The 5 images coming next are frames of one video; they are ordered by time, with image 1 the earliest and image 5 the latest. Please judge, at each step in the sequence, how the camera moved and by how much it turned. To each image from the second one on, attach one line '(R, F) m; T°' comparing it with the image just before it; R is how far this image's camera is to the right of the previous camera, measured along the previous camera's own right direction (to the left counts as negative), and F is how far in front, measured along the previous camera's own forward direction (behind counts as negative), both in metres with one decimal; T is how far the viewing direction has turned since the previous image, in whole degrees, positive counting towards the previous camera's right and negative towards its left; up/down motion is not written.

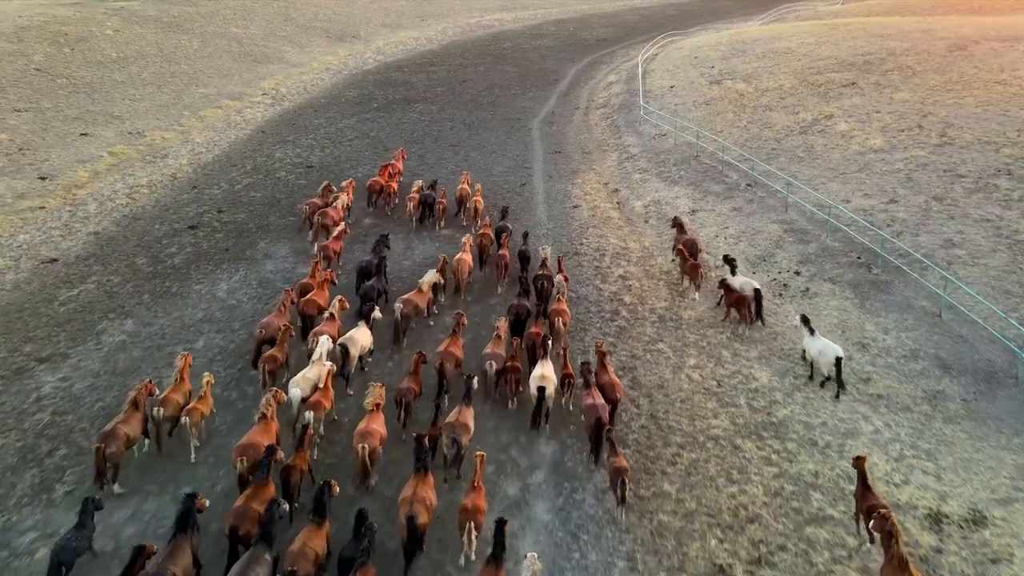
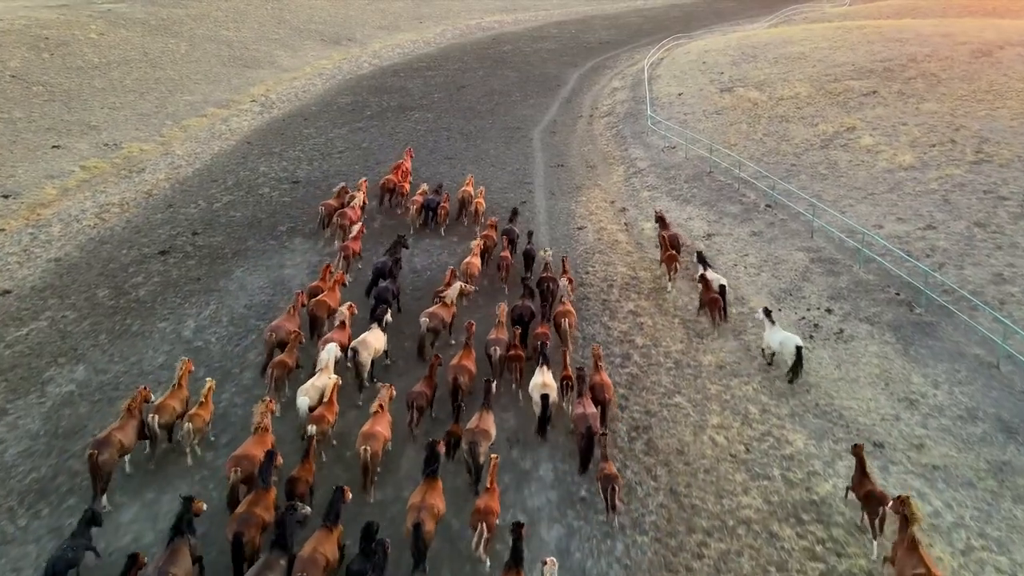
(0.0, +1.7) m; 0°
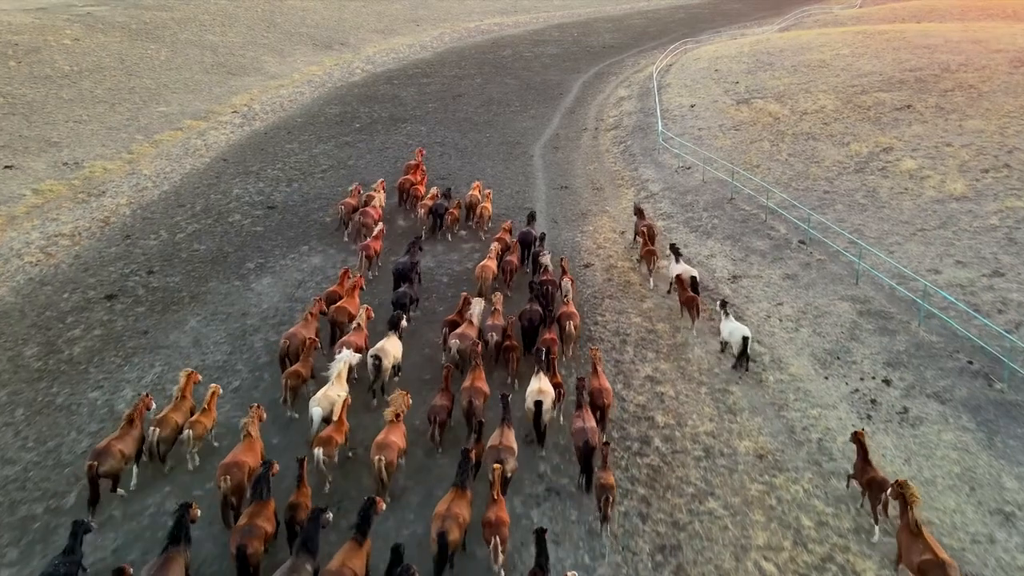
(+0.1, +2.4) m; 0°
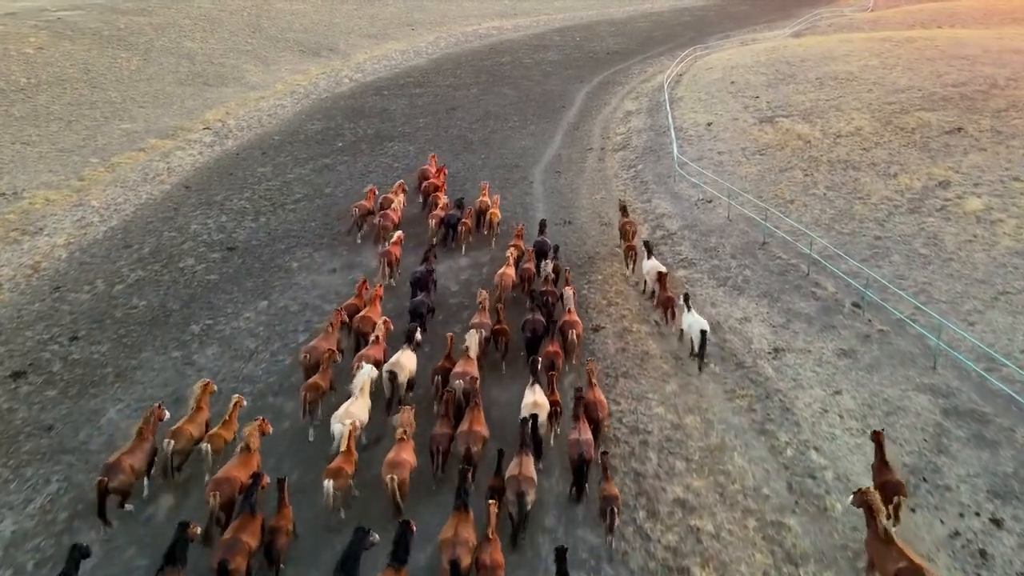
(+0.1, +2.9) m; 0°
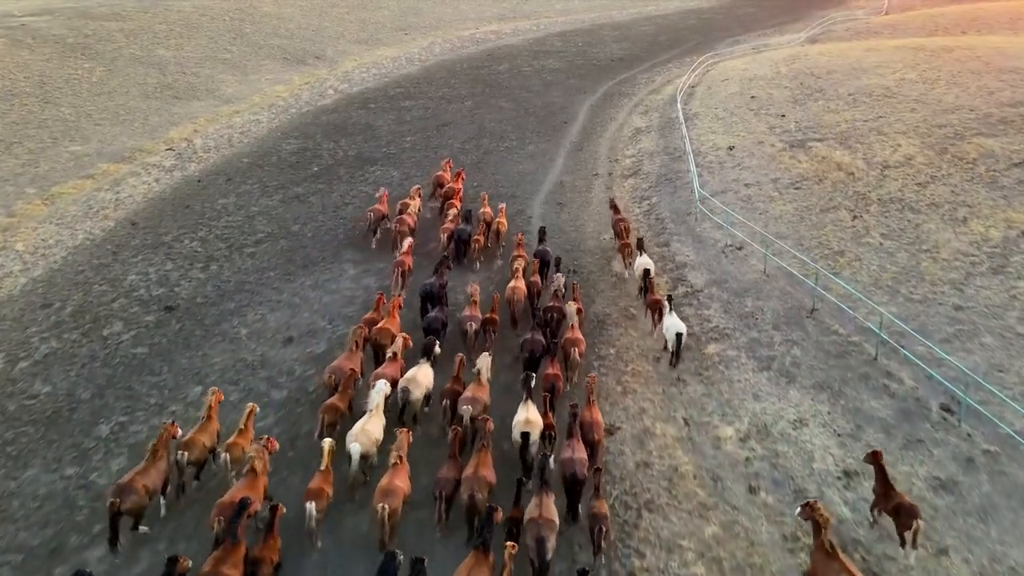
(+0.1, +3.2) m; 0°
